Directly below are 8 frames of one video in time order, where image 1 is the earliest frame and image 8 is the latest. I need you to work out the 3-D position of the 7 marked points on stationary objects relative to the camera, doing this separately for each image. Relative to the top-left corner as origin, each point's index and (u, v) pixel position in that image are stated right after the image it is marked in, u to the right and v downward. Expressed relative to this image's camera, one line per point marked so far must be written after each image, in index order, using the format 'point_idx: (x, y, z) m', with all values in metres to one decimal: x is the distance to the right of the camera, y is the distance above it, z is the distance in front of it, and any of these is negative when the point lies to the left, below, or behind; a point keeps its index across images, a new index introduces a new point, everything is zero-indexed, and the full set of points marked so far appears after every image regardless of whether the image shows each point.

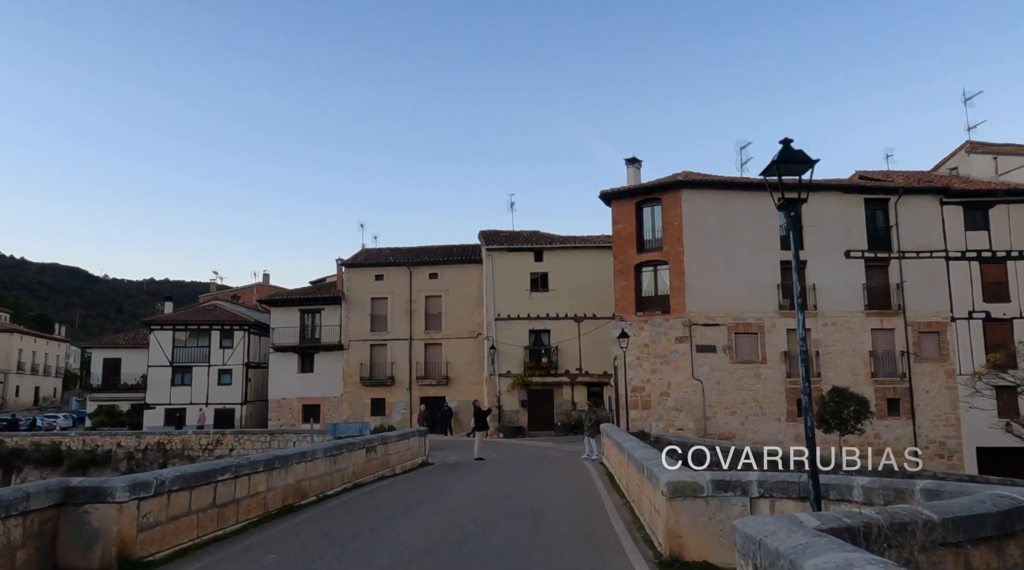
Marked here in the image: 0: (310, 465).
0: (-3.1, -2.8, +12.1) m
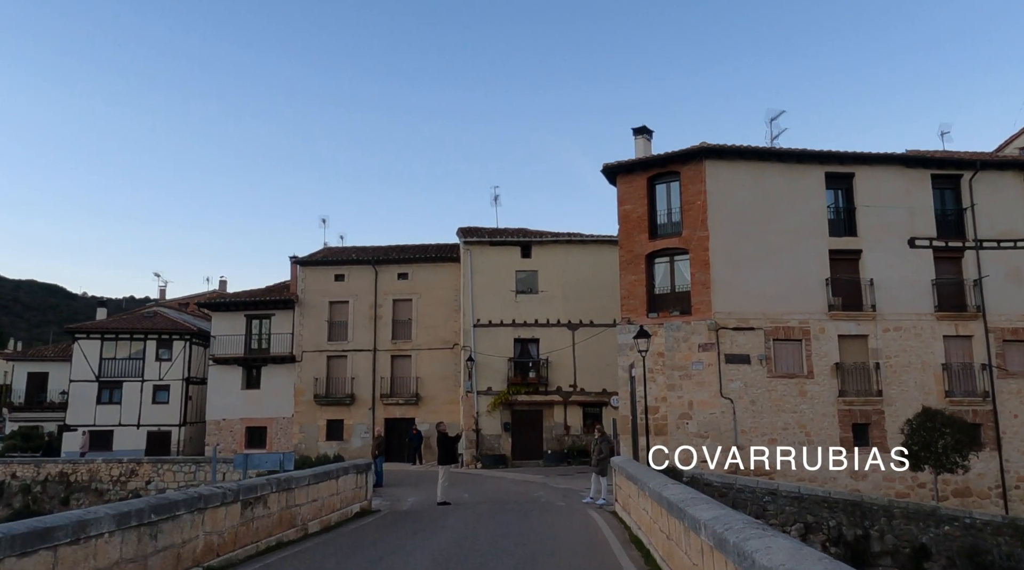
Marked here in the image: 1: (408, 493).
0: (-3.4, -2.1, +6.1) m
1: (-2.6, -5.3, +19.7) m
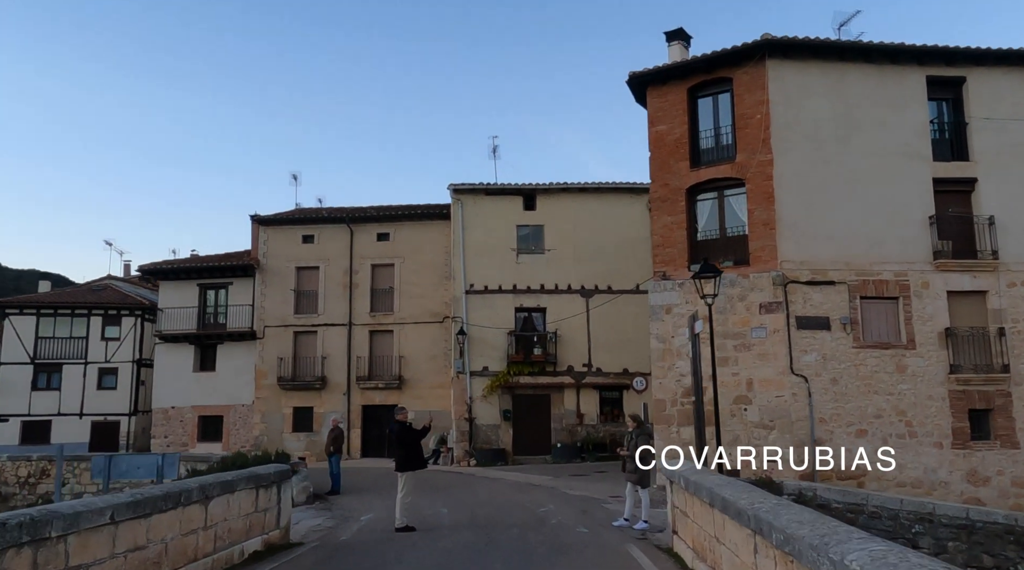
0: (-3.5, -1.1, +0.5) m
1: (-2.7, -4.1, +14.2) m
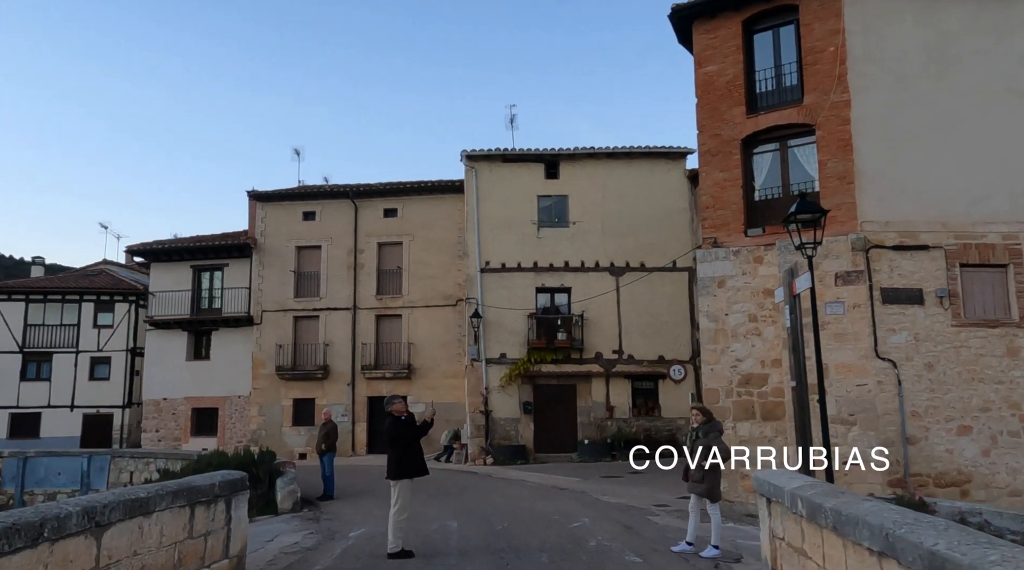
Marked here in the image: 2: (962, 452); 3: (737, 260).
0: (-3.5, -0.6, -2.1) m
1: (-2.3, -3.5, +11.6) m
2: (+7.5, -2.8, +13.1) m
3: (+4.2, +0.5, +14.8) m
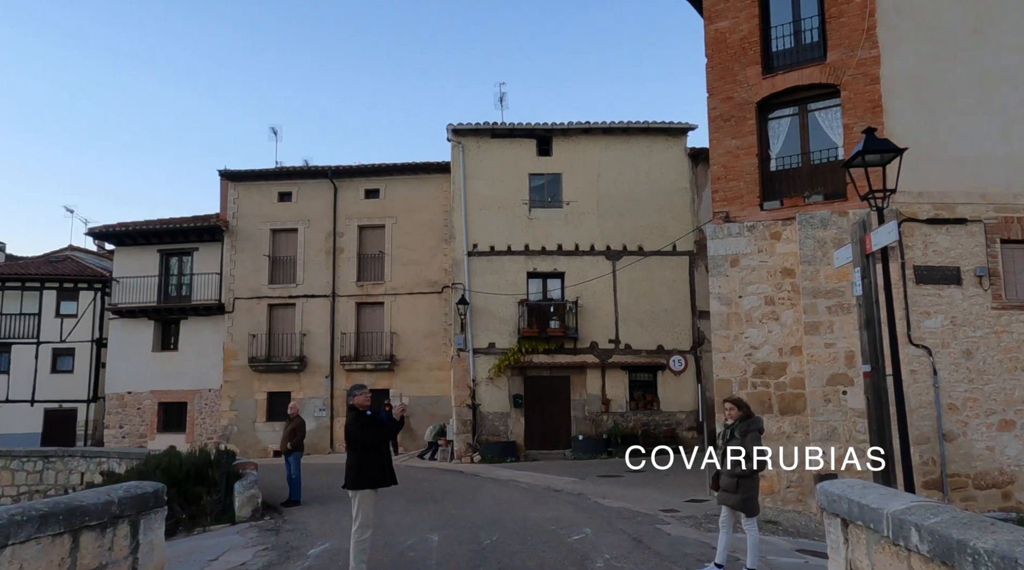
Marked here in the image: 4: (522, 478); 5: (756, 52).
0: (-3.4, -0.4, -3.7) m
1: (-2.4, -3.2, +10.0) m
2: (+7.3, -2.4, +11.6) m
3: (+4.1, +0.8, +13.3) m
4: (+0.2, -4.1, +16.7) m
5: (+4.2, +4.0, +13.6) m
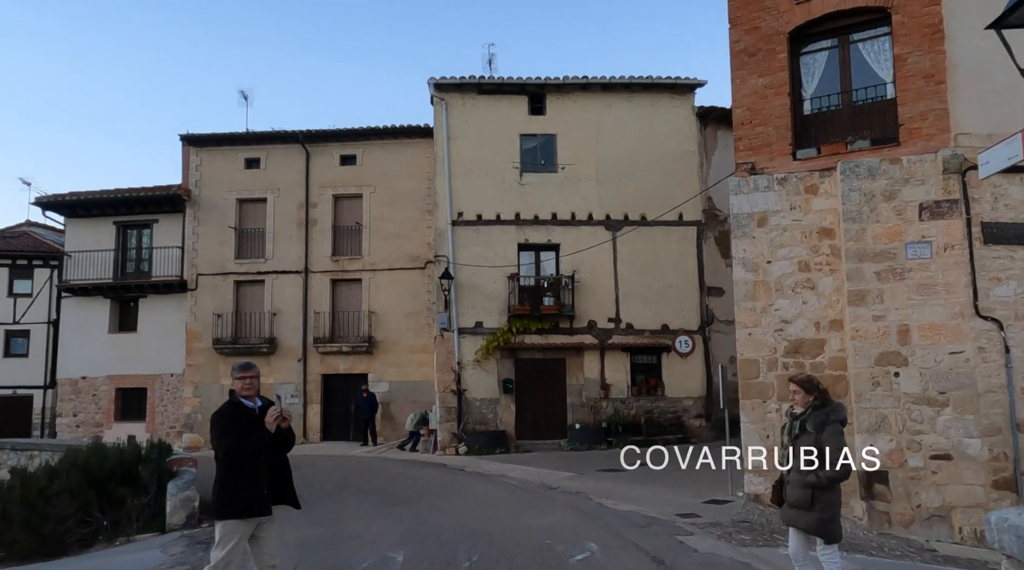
0: (-3.4, -0.1, -5.8) m
1: (-2.6, -2.7, +8.0) m
2: (+7.2, -1.9, +9.7) m
3: (+3.9, +1.3, +11.2) m
4: (-0.1, -3.5, +14.7) m
5: (+4.0, +4.6, +11.5) m
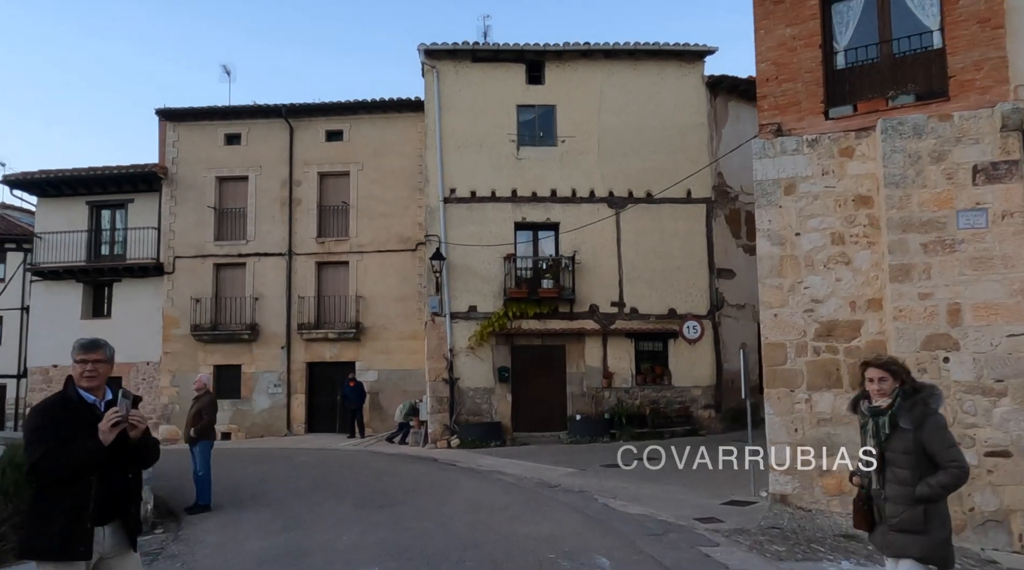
0: (-3.4, 0.0, -7.1) m
1: (-2.6, -2.4, +6.8) m
2: (+7.1, -1.6, +8.5) m
3: (+3.8, +1.7, +10.0) m
4: (-0.1, -3.1, +13.5) m
5: (+4.0, +4.9, +10.2) m
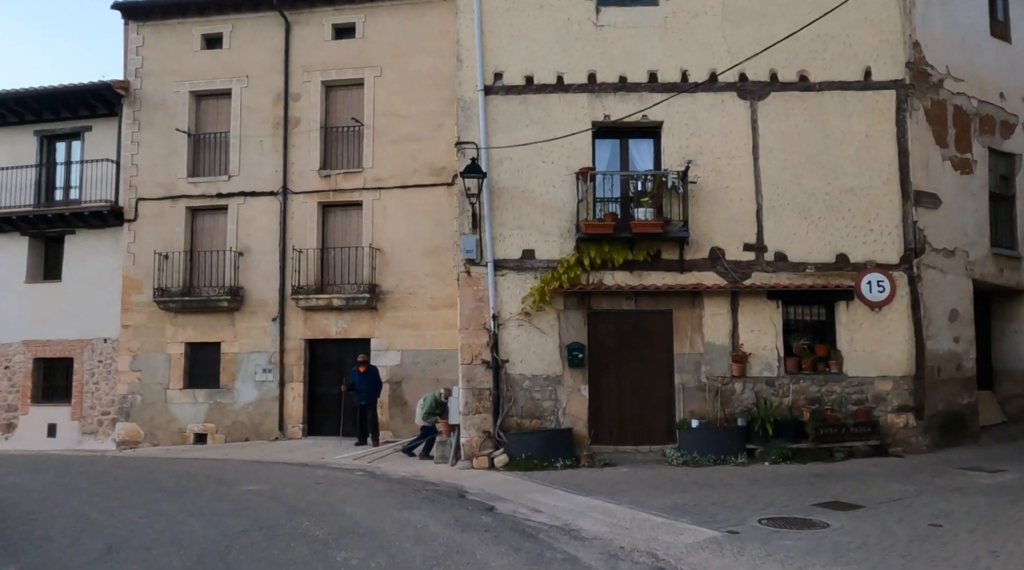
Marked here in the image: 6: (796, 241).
0: (-4.4, +0.7, -12.9) m
1: (-2.4, -1.6, +0.9) m
2: (+7.4, -0.7, +1.7) m
3: (+4.3, +2.6, +3.4) m
4: (+0.6, -2.2, +7.3) m
5: (+4.4, +5.8, +3.6) m
6: (+4.1, +0.6, +11.3) m
